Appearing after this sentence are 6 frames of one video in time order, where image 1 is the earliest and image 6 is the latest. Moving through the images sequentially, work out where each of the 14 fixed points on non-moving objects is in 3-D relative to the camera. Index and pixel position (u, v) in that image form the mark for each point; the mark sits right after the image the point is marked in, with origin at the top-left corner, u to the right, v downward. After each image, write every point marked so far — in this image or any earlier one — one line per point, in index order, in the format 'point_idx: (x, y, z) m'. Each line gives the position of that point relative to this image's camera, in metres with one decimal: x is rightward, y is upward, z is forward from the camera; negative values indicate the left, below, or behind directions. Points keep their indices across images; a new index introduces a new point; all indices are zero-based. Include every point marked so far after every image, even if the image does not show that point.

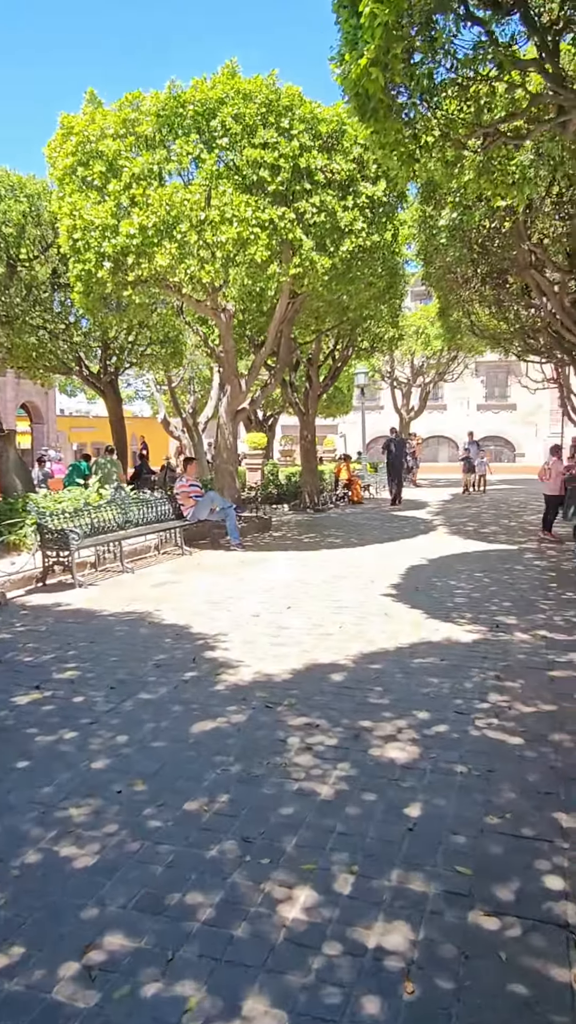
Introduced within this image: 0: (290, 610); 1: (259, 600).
0: (0.0, -1.0, +7.6) m
1: (-0.3, -1.0, +8.1) m
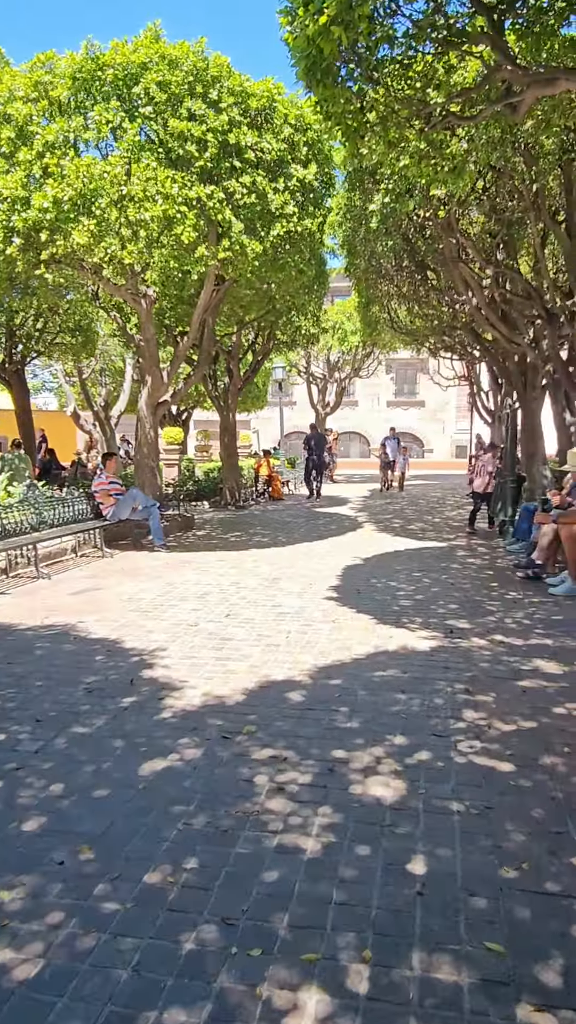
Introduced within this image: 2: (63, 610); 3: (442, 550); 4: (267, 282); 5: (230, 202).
0: (-0.6, -1.0, +7.1) m
1: (-0.9, -1.0, +7.5) m
2: (-2.2, -1.0, +7.4) m
3: (+2.4, -0.6, +11.7) m
4: (-0.3, +3.6, +11.7) m
5: (-0.8, +4.1, +10.0) m
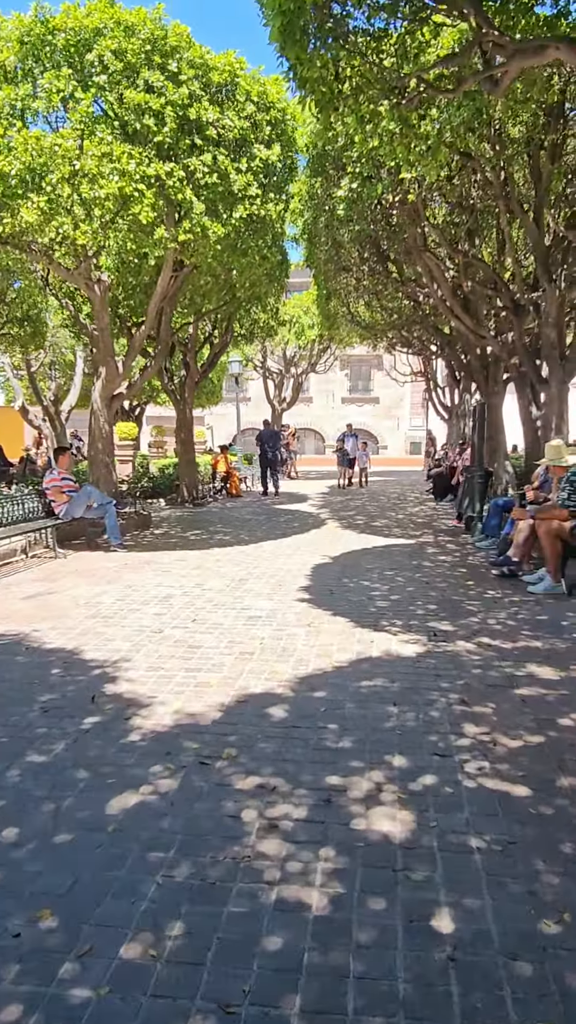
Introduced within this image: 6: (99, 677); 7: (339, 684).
0: (-0.8, -1.0, +6.6) m
1: (-1.2, -0.9, +7.0) m
2: (-2.5, -1.0, +6.8) m
3: (+1.9, -0.5, +11.4) m
4: (-0.9, +3.6, +11.2) m
5: (-1.2, +4.2, +9.4) m
6: (-1.3, -1.1, +5.1) m
7: (+0.3, -1.1, +5.0) m
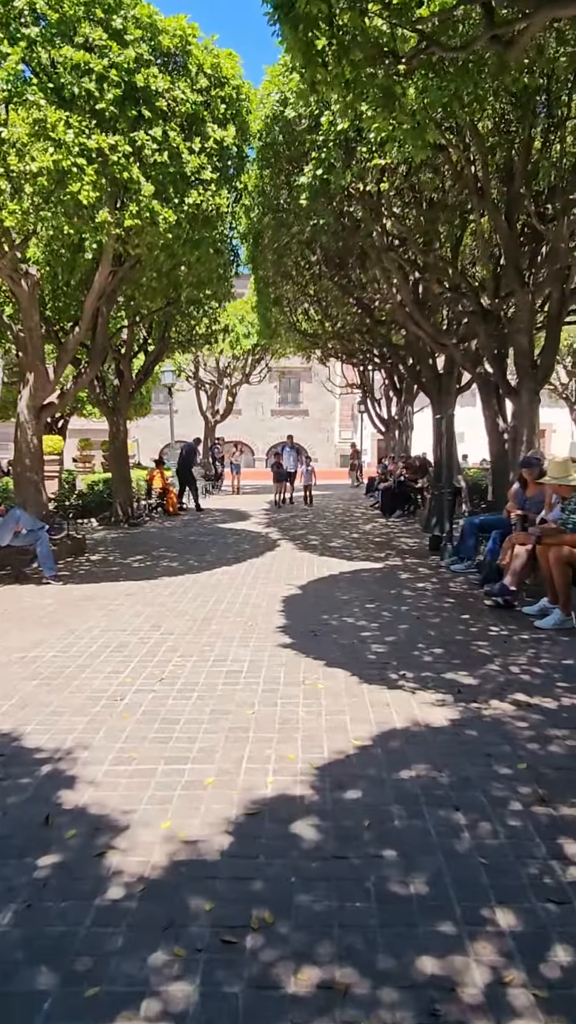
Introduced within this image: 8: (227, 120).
0: (-0.9, -1.2, +5.3) m
1: (-1.3, -1.2, +5.7) m
2: (-2.6, -1.2, +5.4) m
3: (+1.3, -0.8, +10.4) m
4: (-1.5, +3.3, +9.9) m
5: (-1.6, +3.9, +8.2) m
6: (-1.2, -1.4, +3.8) m
7: (+0.4, -1.3, +3.8) m
8: (-0.8, +4.9, +9.3) m
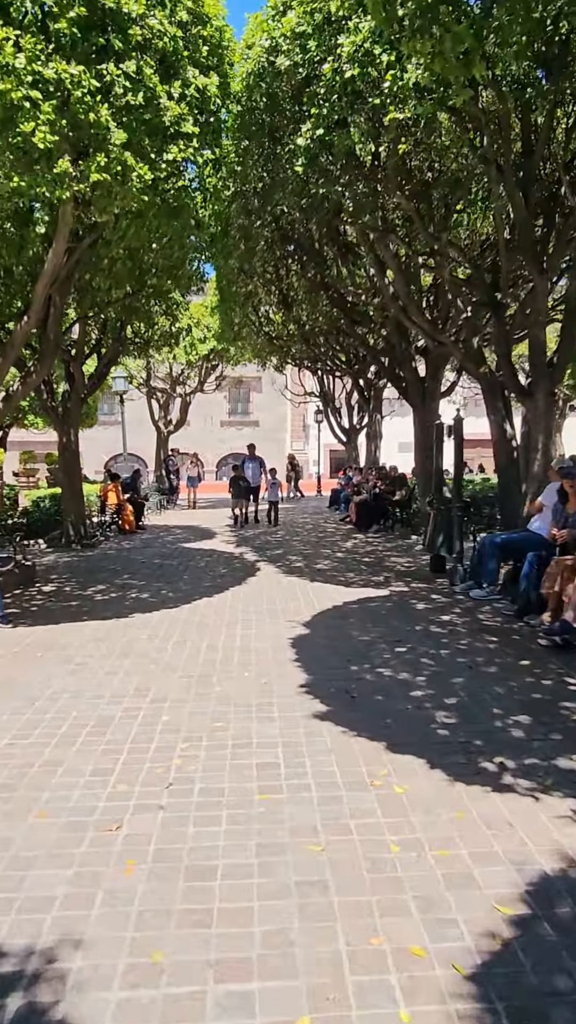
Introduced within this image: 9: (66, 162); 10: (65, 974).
0: (-0.5, -1.4, +3.7) m
1: (-1.0, -1.4, +4.0) m
2: (-2.3, -1.4, +3.6) m
3: (+1.2, -1.1, +8.9) m
4: (-1.6, +3.0, +8.3) m
5: (-1.6, +3.6, +6.6) m
6: (-0.8, -1.5, +2.2) m
7: (+0.9, -1.5, +2.3) m
8: (-0.8, +4.6, +7.8) m
9: (-1.9, +2.9, +6.3) m
10: (-0.7, -1.5, +2.4) m
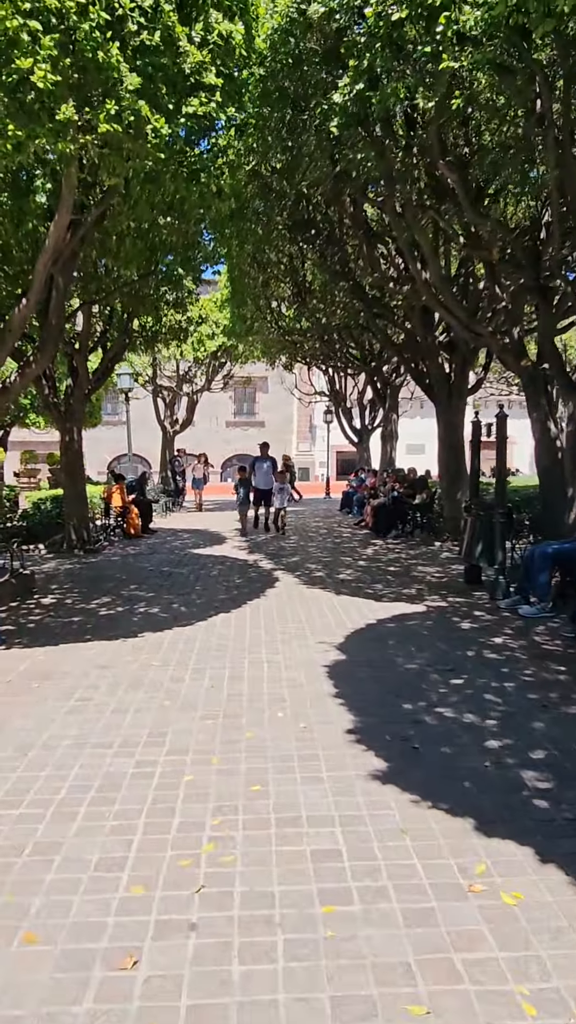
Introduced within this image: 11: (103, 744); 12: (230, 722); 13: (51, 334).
0: (-0.3, -1.5, +2.7) m
1: (-0.8, -1.4, +3.1) m
2: (-2.0, -1.5, +2.7) m
3: (+1.5, -1.1, +8.0) m
4: (-1.3, +3.0, +7.4) m
5: (-1.3, +3.6, +5.7) m
6: (-0.5, -1.6, +1.3) m
7: (+1.1, -1.5, +1.4) m
8: (-0.5, +4.6, +6.9) m
9: (-1.6, +2.9, +5.4) m
10: (-0.5, -1.5, +1.5) m
11: (-1.1, -1.4, +4.4) m
12: (-0.4, -1.3, +4.7) m
13: (-3.0, +2.2, +9.4) m
